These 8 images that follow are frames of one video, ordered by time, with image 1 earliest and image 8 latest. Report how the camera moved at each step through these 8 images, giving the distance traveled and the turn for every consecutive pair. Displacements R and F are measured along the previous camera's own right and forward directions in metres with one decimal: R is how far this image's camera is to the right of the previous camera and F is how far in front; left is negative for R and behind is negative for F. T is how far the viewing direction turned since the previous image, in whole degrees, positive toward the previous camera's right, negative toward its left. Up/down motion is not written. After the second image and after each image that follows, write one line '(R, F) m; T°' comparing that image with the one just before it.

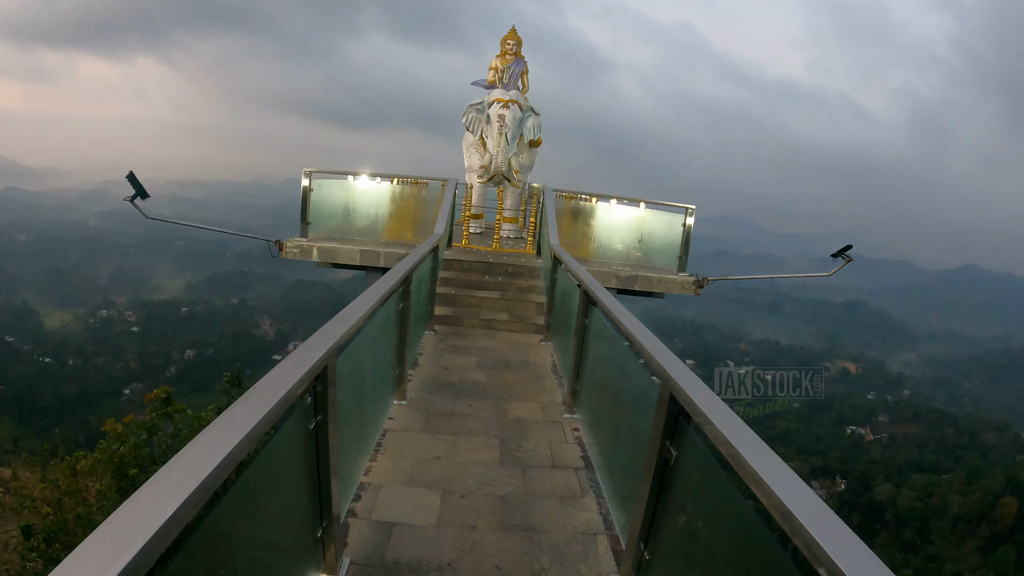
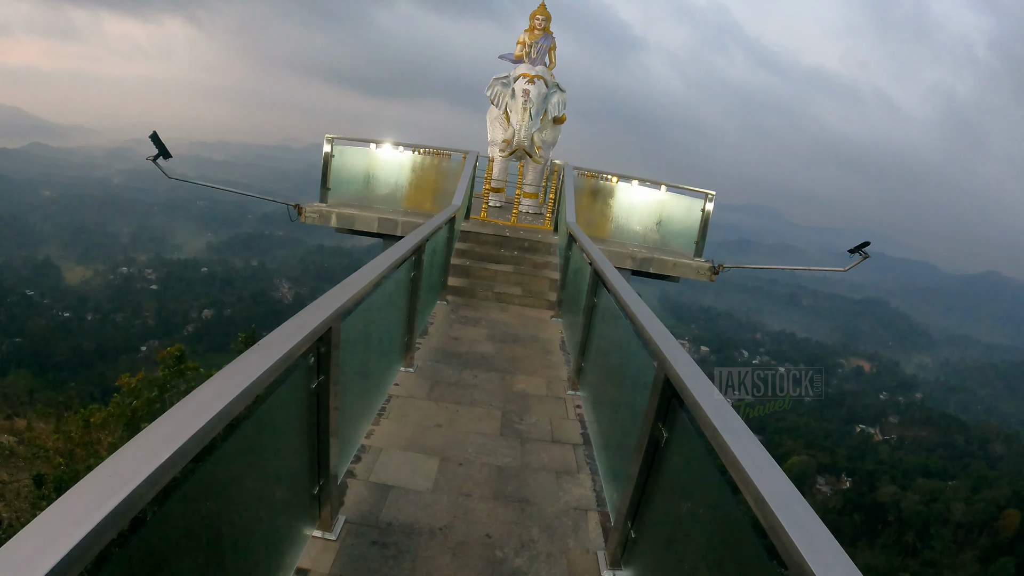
(0.0, 0.0) m; -2°
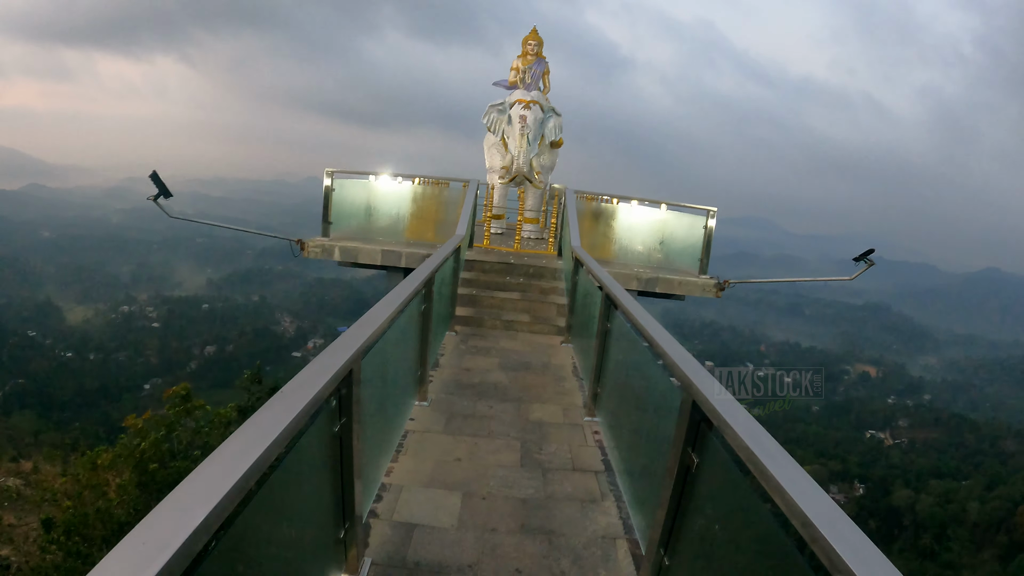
(-0.1, 0.0) m; 0°
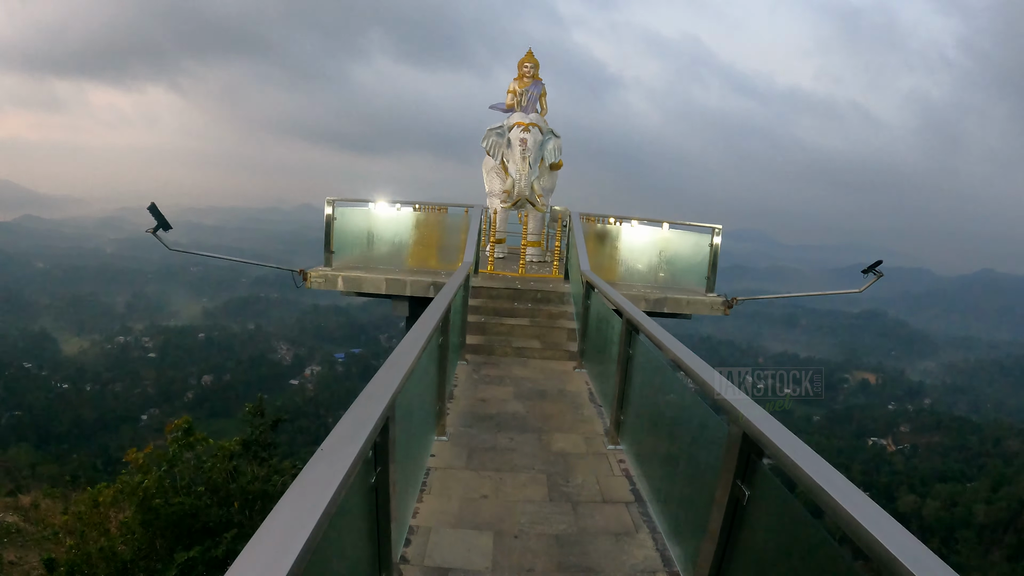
(-0.2, 0.0) m; +1°
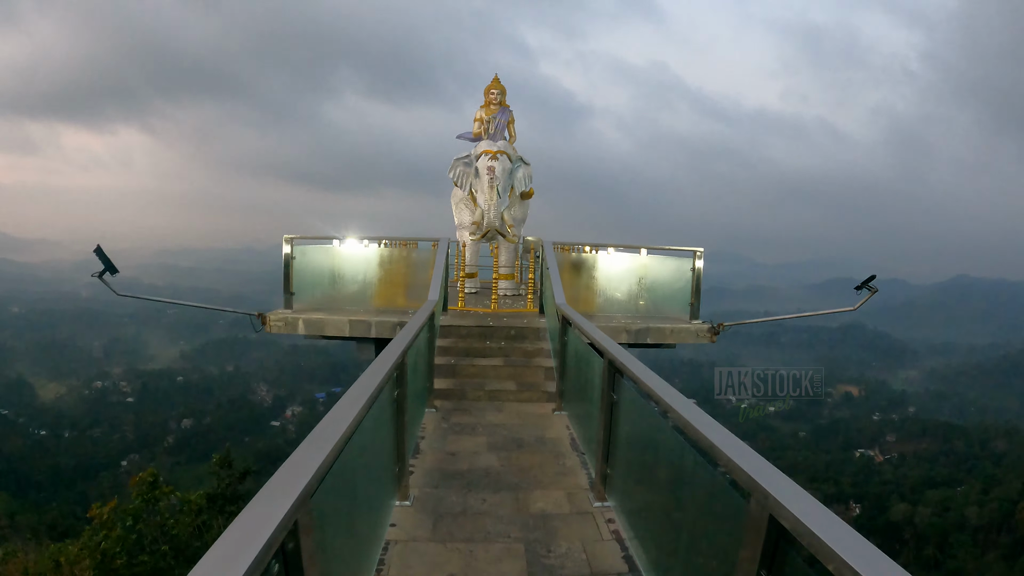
(+0.1, +0.5) m; +2°
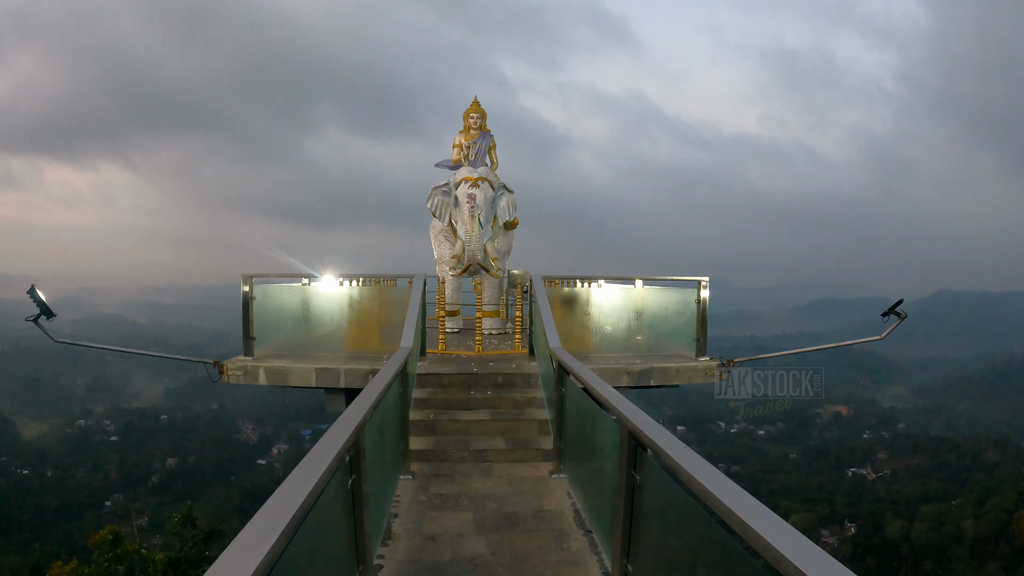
(0.0, +0.8) m; +2°
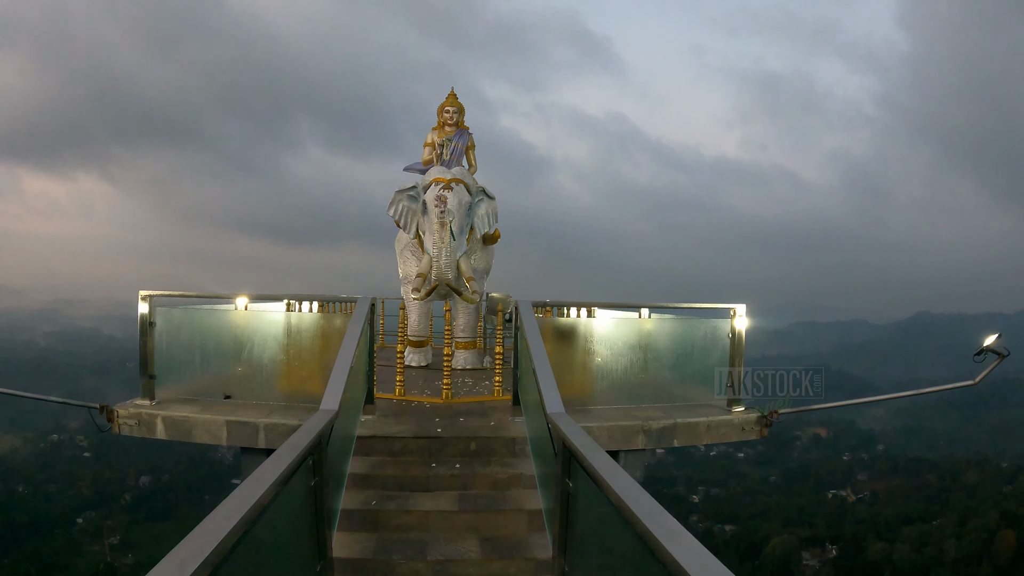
(0.0, +1.6) m; +2°
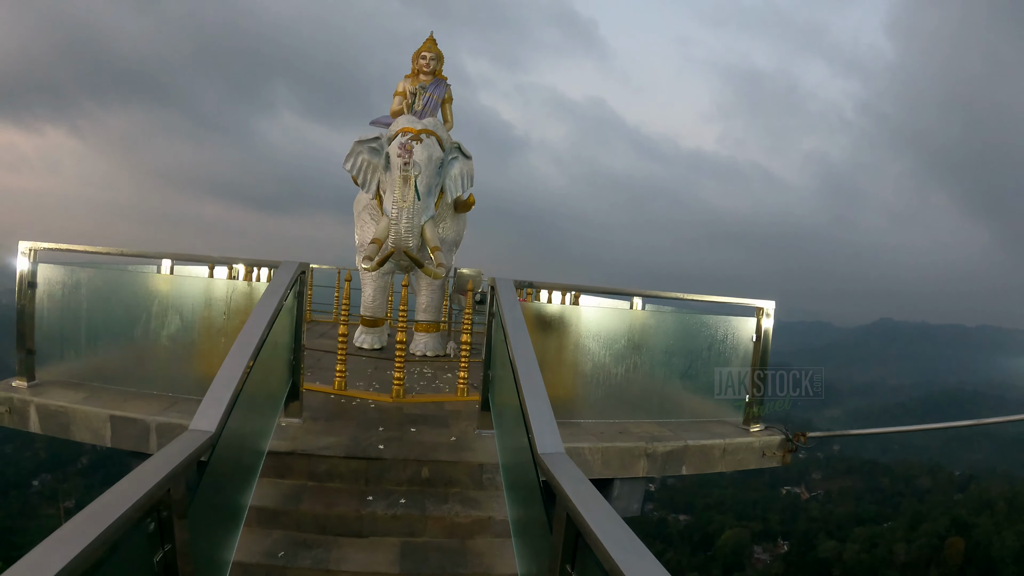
(0.0, +1.1) m; +3°
